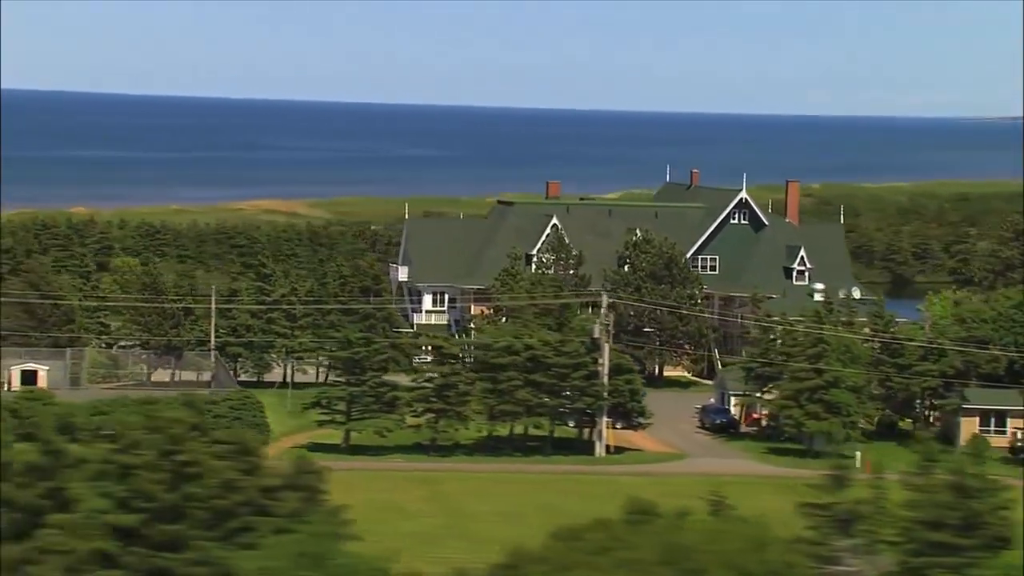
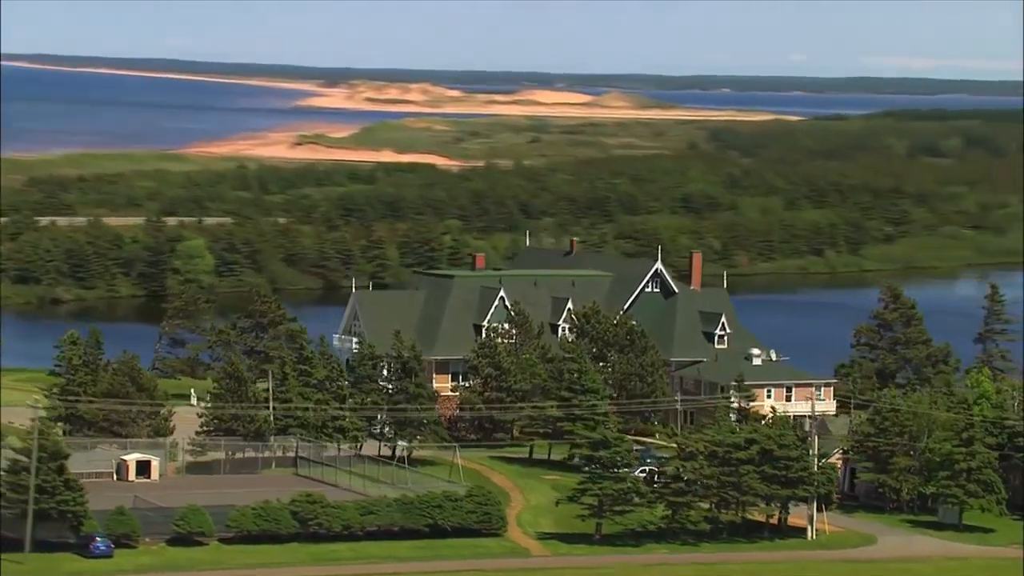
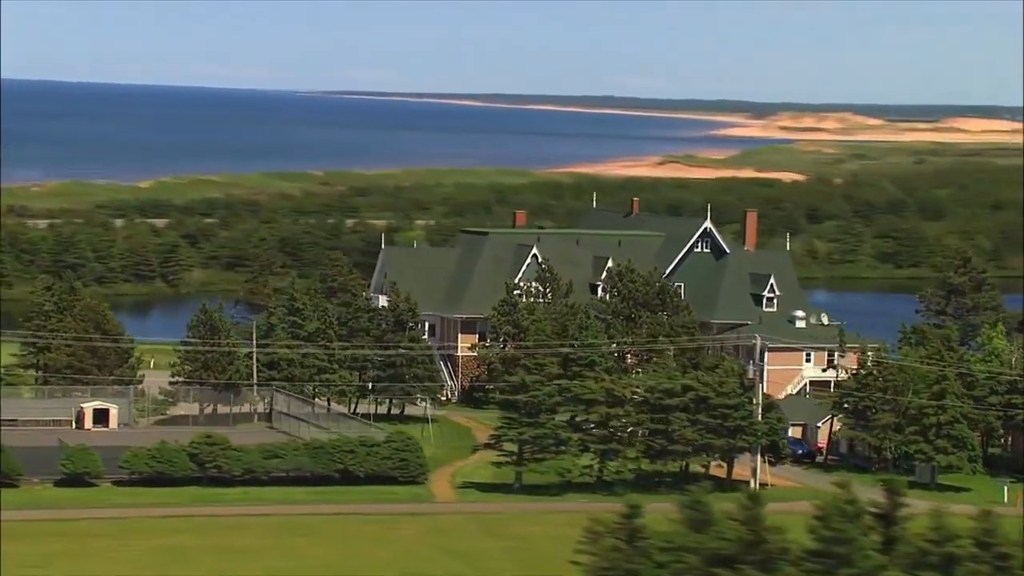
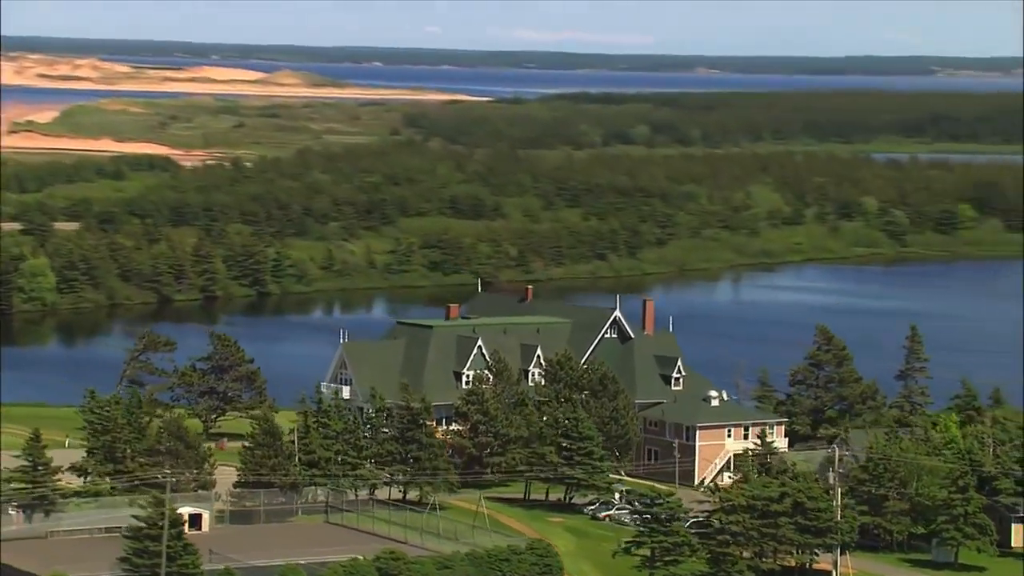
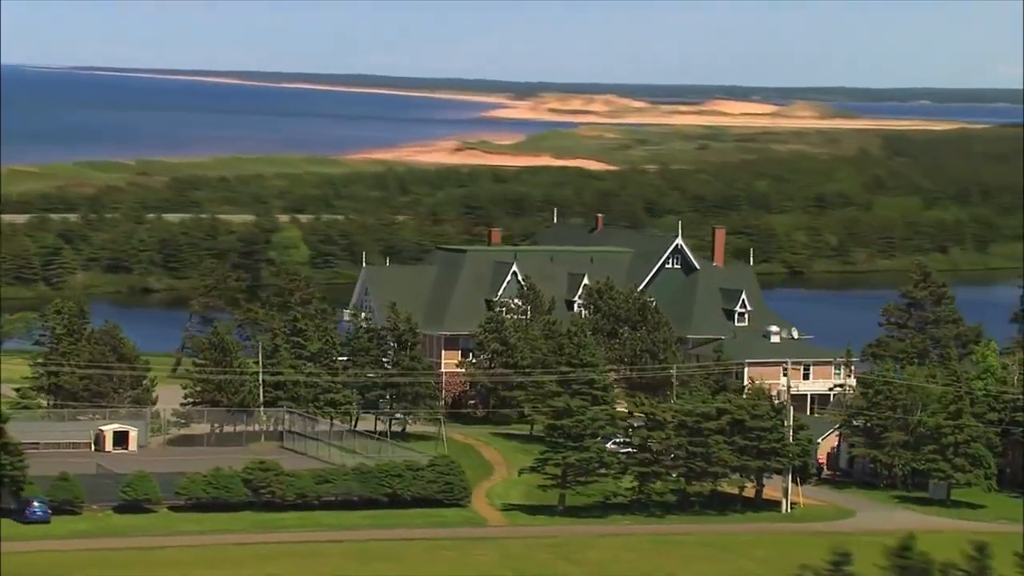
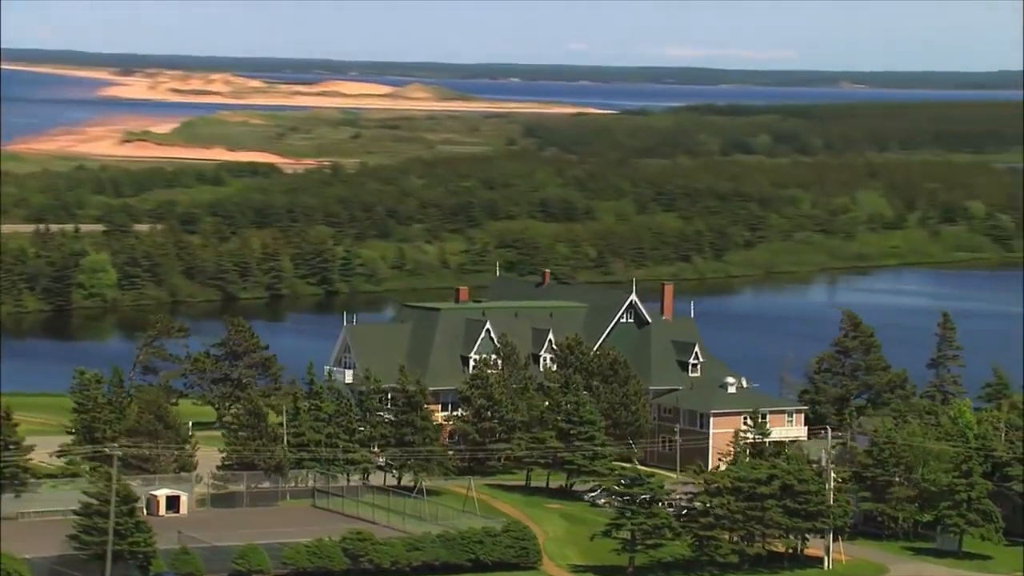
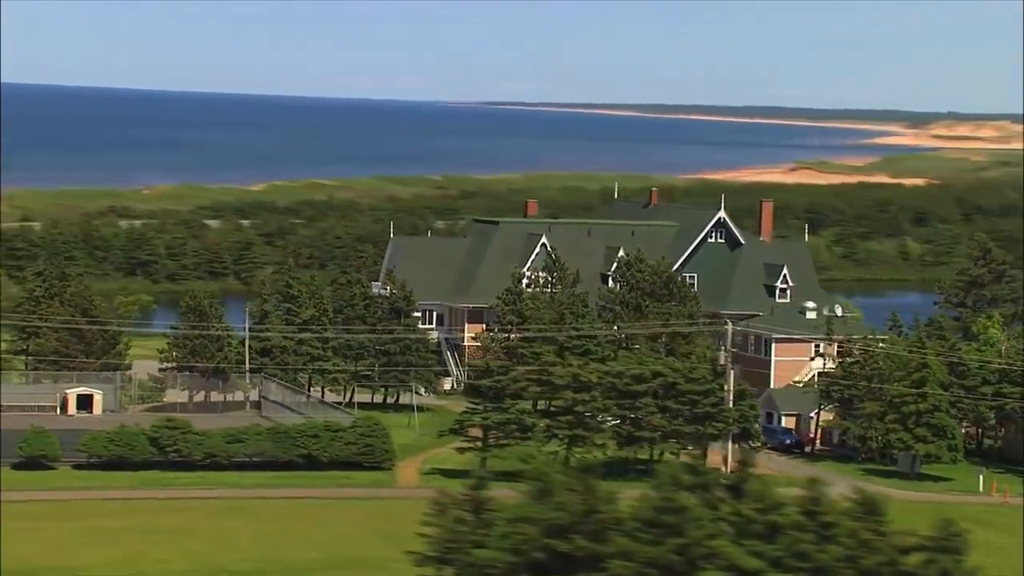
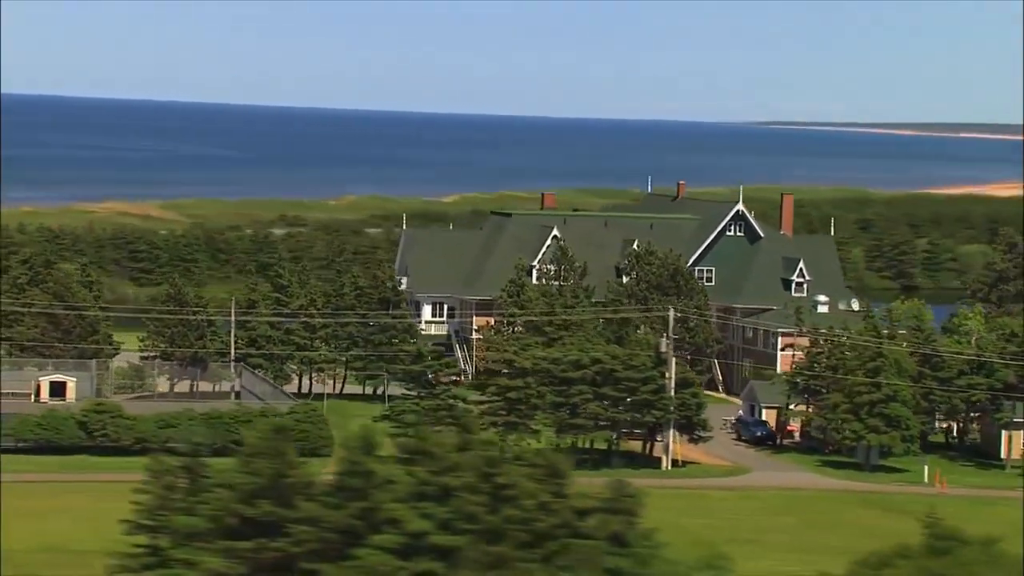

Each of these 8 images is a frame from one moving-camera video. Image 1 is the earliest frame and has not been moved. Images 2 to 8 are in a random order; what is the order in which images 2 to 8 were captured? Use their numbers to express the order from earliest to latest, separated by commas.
8, 7, 3, 5, 2, 6, 4
